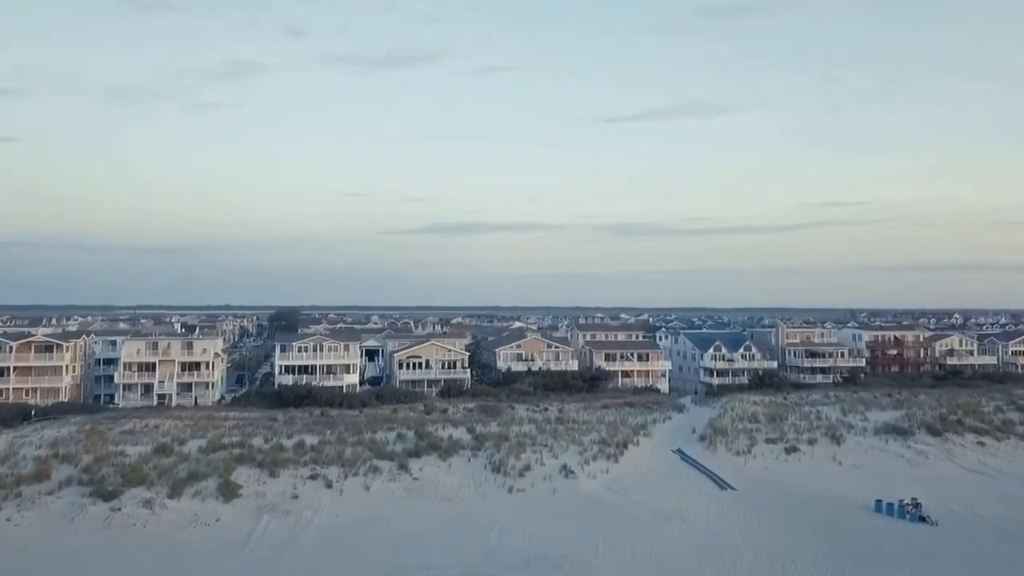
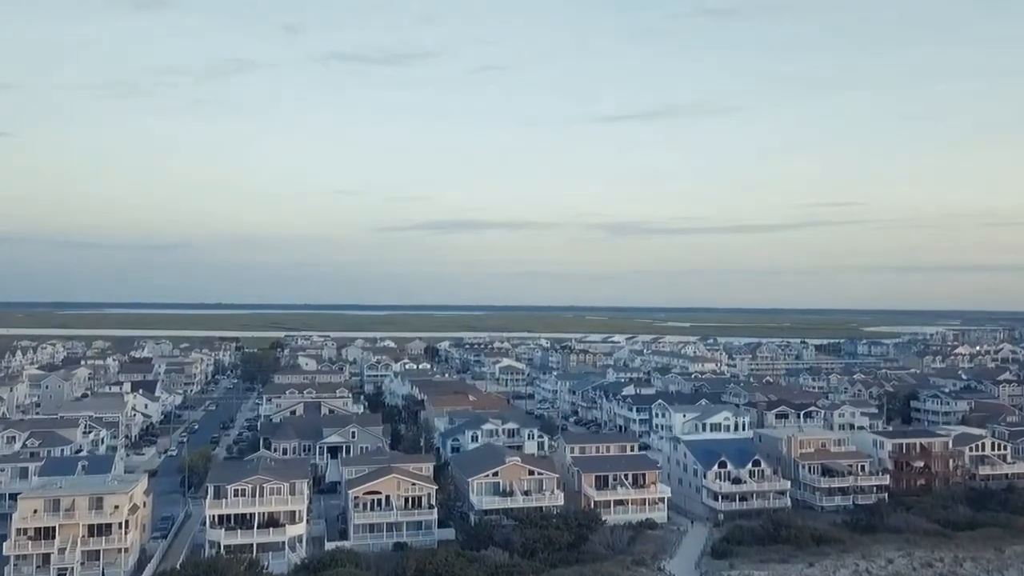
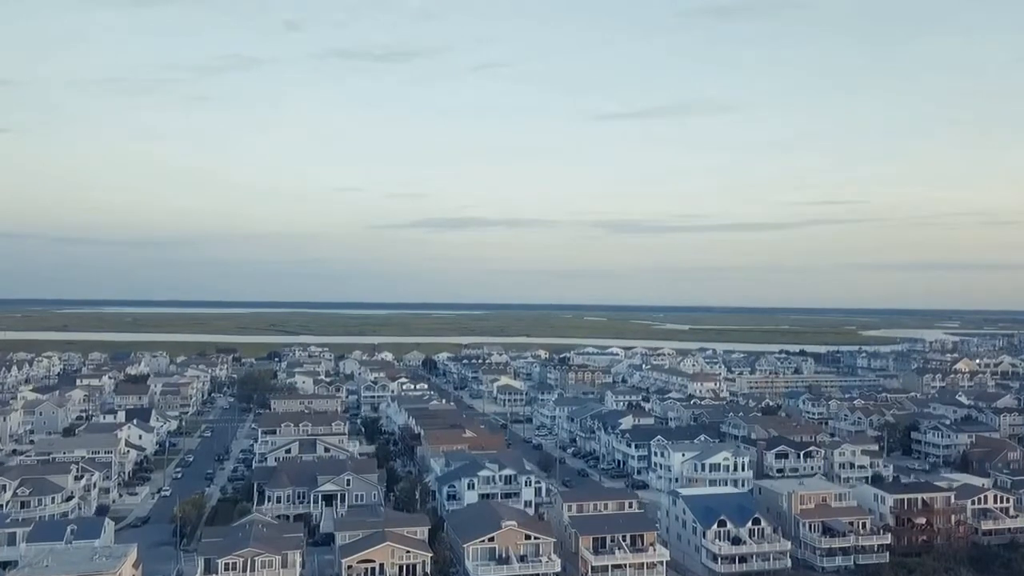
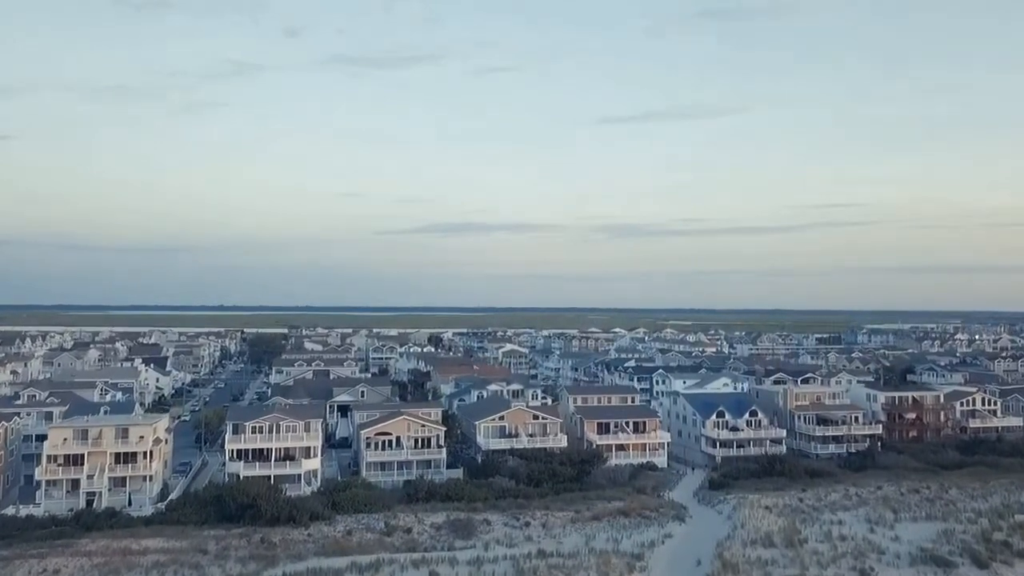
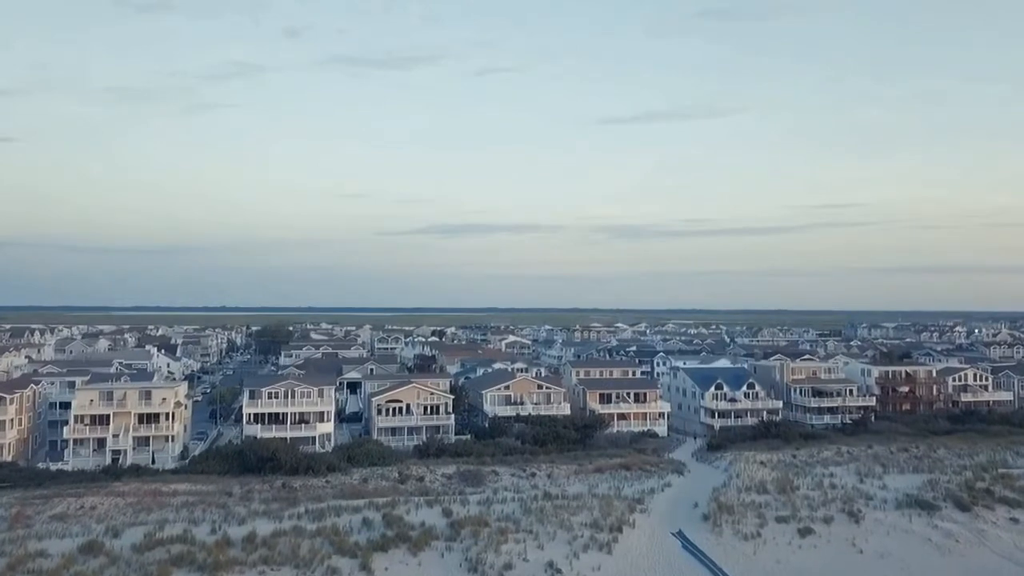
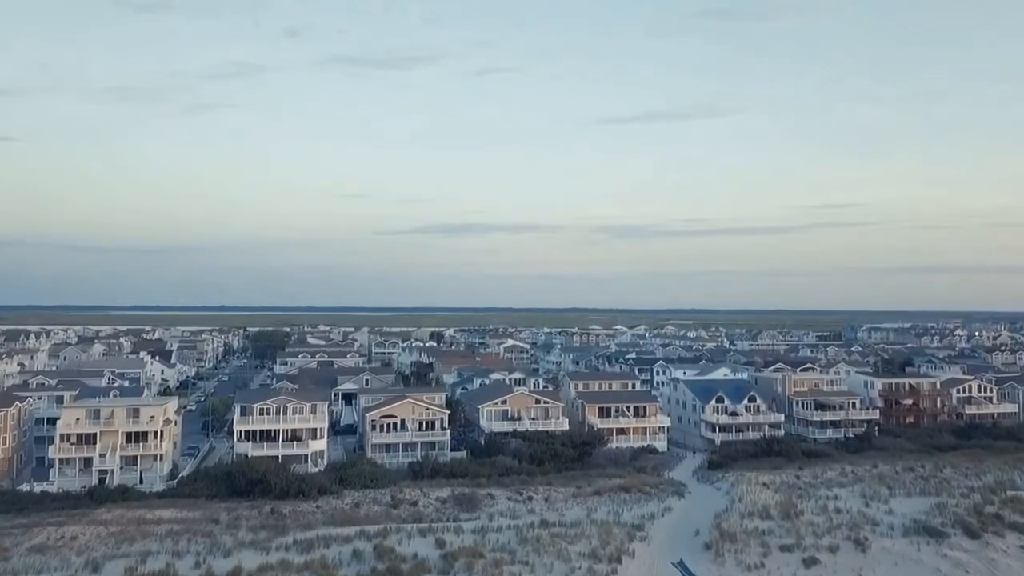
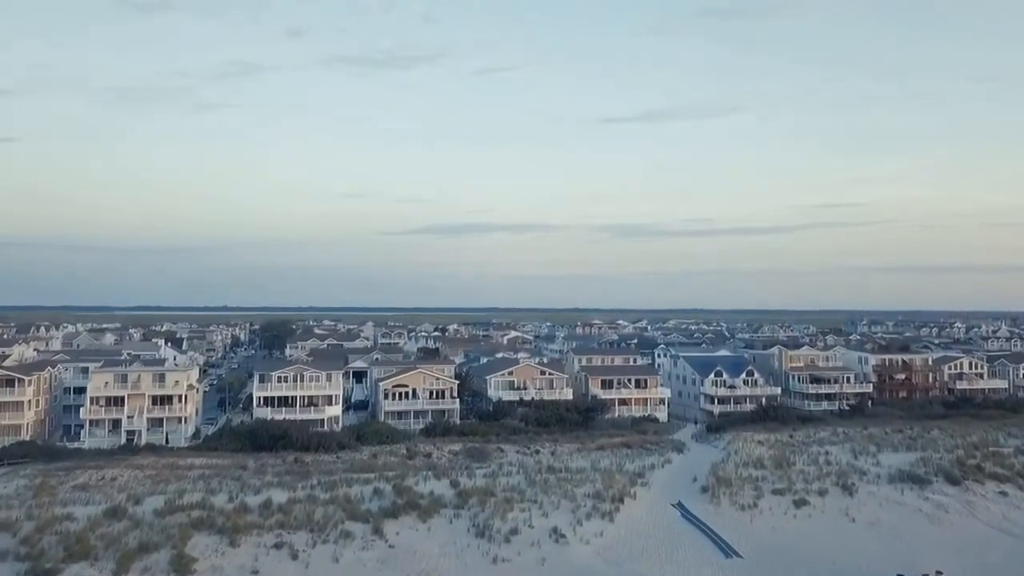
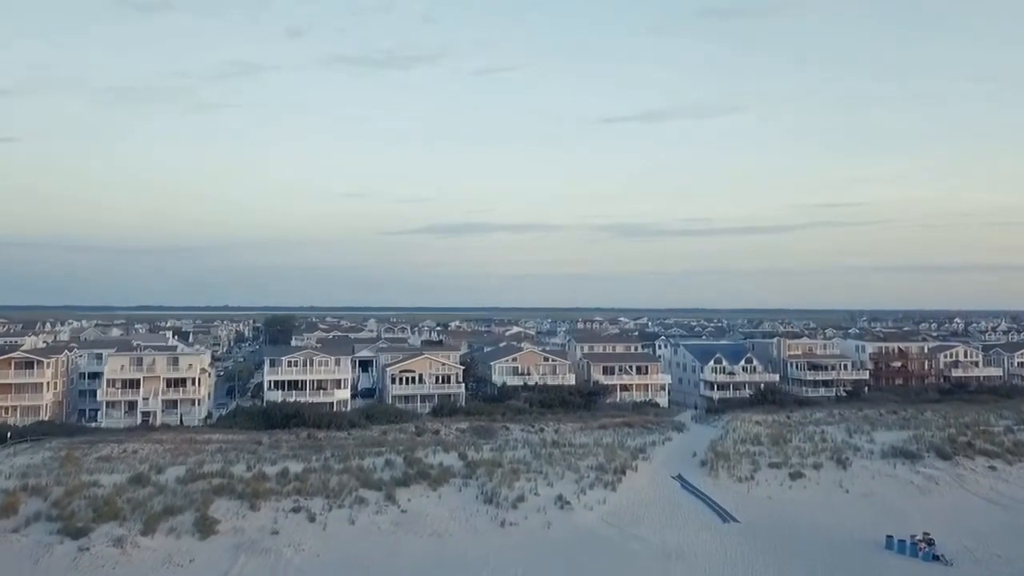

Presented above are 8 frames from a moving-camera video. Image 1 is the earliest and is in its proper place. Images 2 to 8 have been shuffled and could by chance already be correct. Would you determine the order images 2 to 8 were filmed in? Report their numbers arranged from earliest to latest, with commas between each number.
8, 7, 5, 6, 4, 2, 3
